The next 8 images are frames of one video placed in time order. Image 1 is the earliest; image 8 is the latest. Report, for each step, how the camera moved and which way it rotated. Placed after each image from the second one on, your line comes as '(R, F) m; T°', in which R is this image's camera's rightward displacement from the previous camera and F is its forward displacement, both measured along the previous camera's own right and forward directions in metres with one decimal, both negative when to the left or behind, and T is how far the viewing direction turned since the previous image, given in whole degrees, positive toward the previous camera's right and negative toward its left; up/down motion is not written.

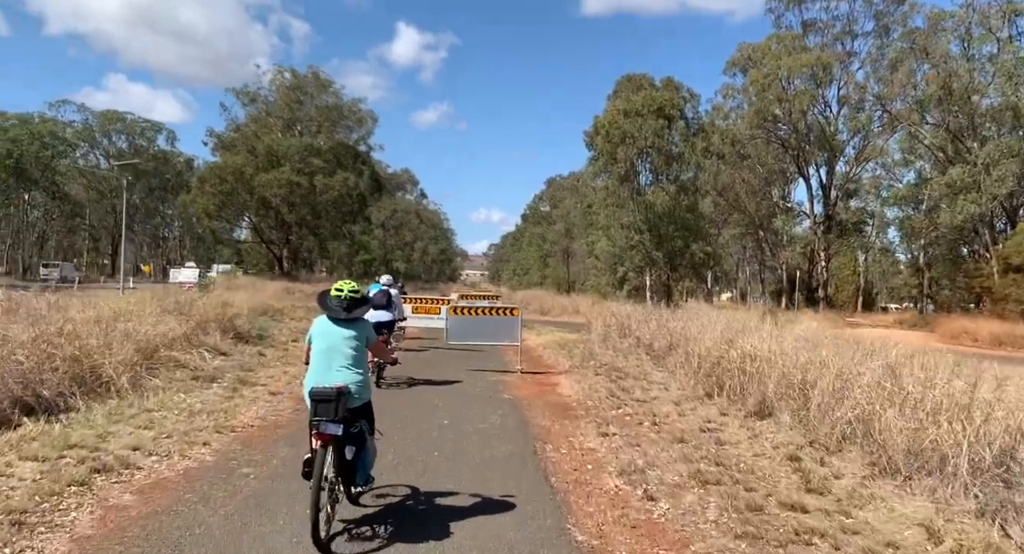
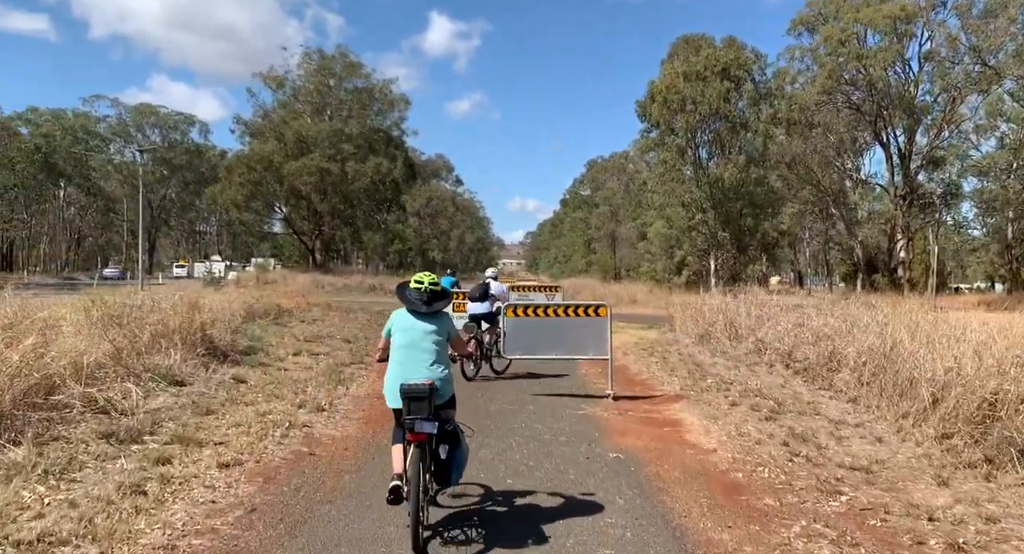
(-0.5, +5.1) m; -2°
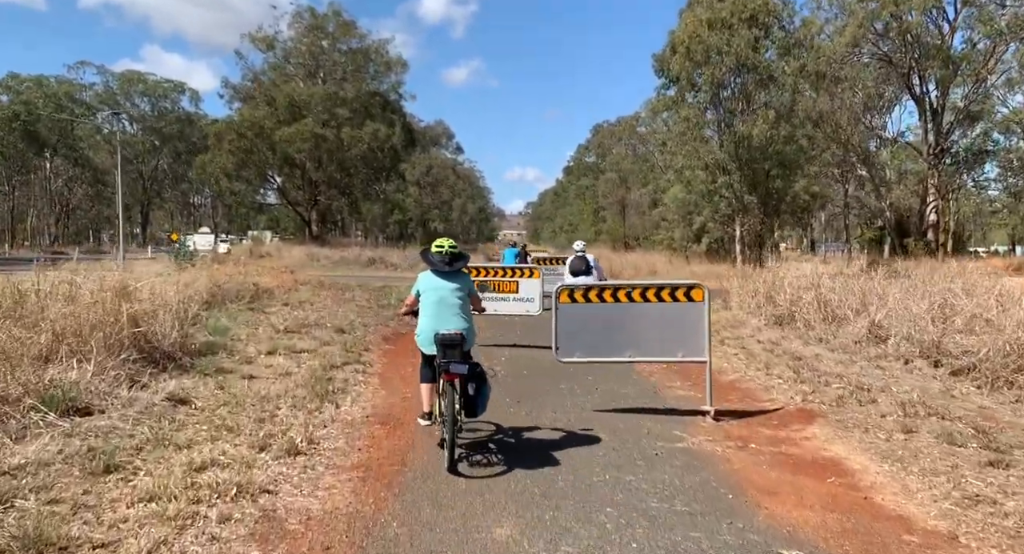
(-0.4, +3.5) m; 0°
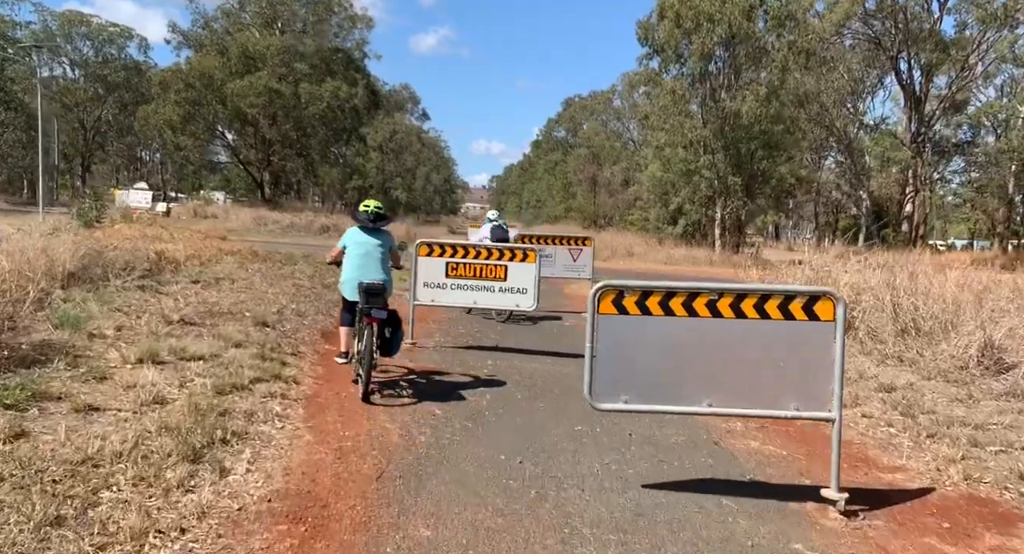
(-0.2, +3.4) m; +2°
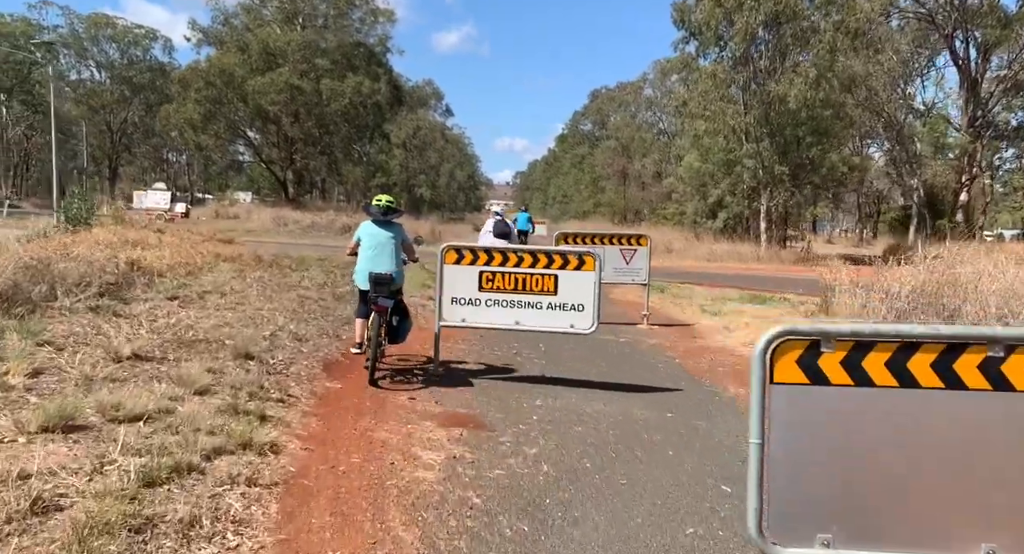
(-0.2, +2.2) m; -1°
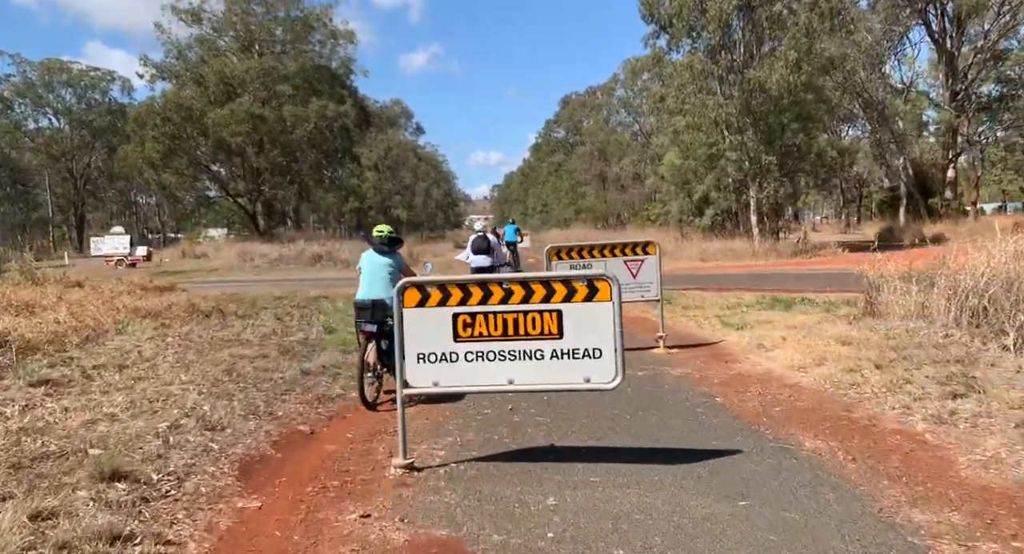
(0.0, +2.3) m; +1°
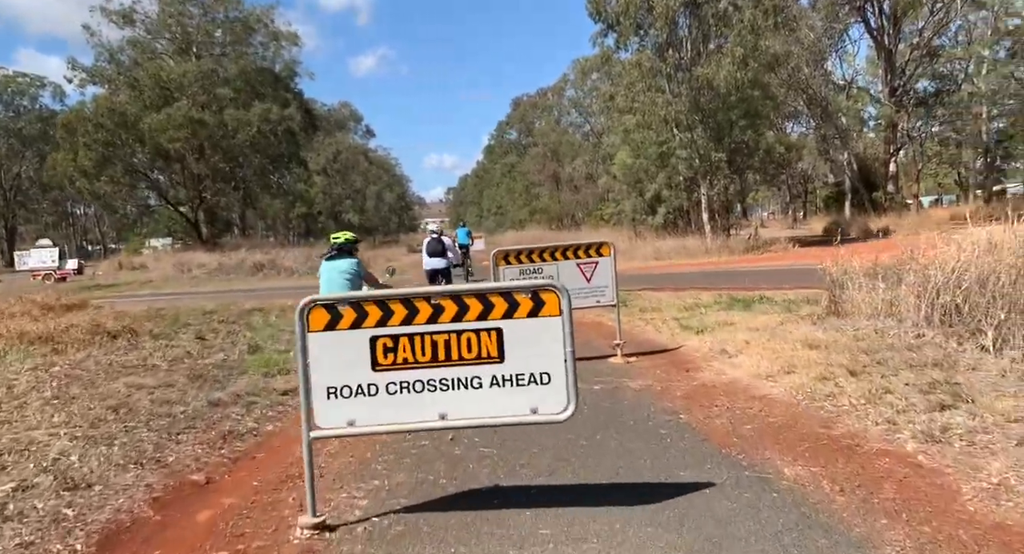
(+0.1, +0.9) m; +2°
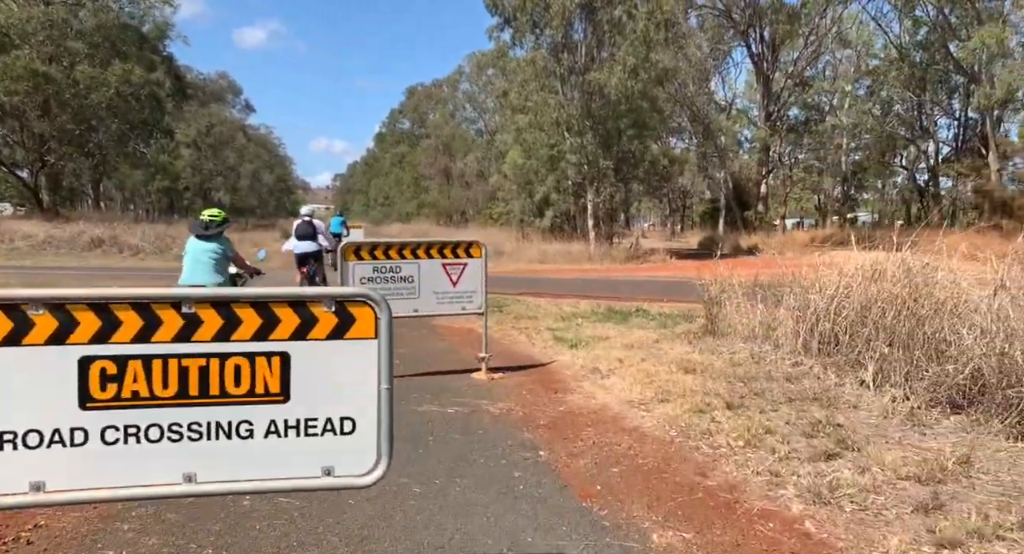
(+0.3, +1.1) m; +6°
